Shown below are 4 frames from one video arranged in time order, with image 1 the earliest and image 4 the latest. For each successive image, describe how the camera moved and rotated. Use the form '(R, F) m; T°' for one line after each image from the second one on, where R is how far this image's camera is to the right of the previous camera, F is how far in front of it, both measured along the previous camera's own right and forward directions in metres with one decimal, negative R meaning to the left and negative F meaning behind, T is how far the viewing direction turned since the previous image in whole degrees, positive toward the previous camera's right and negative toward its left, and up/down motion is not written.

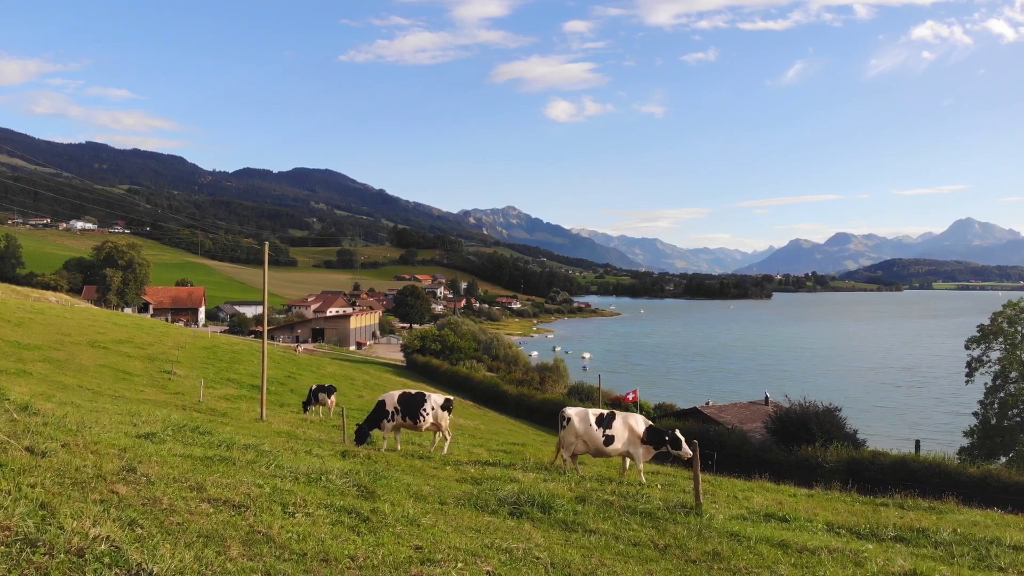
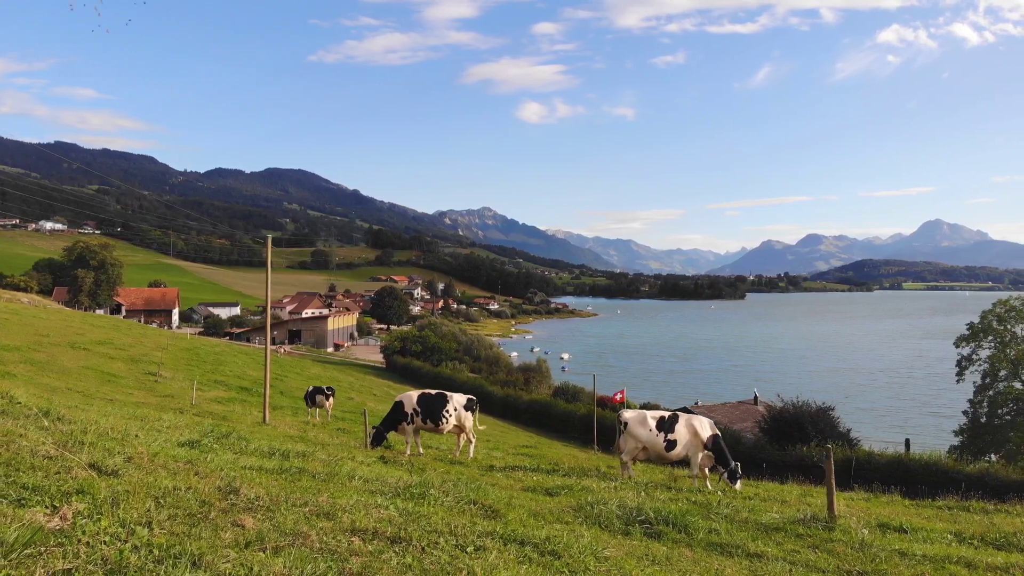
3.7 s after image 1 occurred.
(-1.6, +1.1) m; +2°
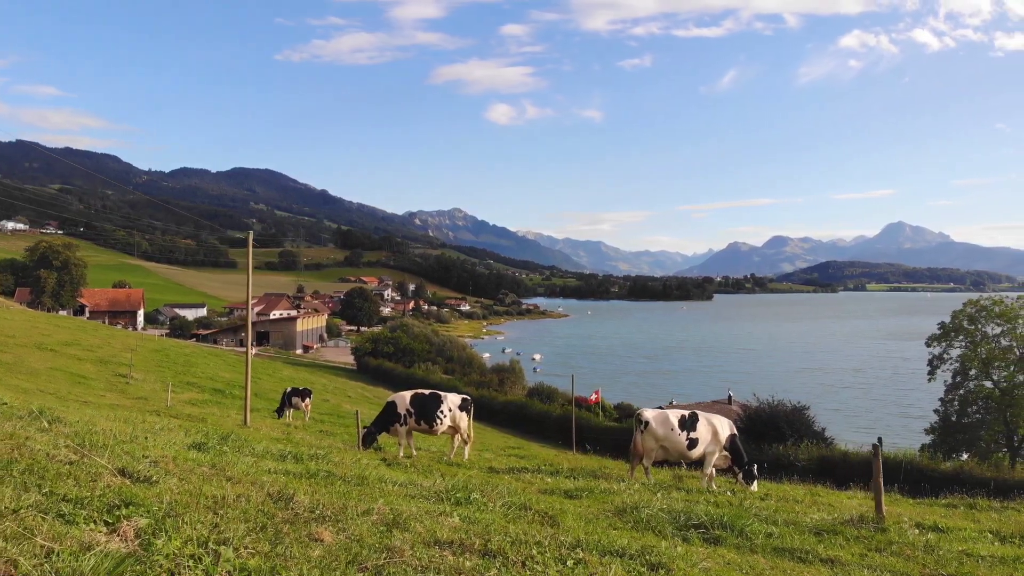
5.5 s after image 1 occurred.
(-0.7, +0.4) m; +2°
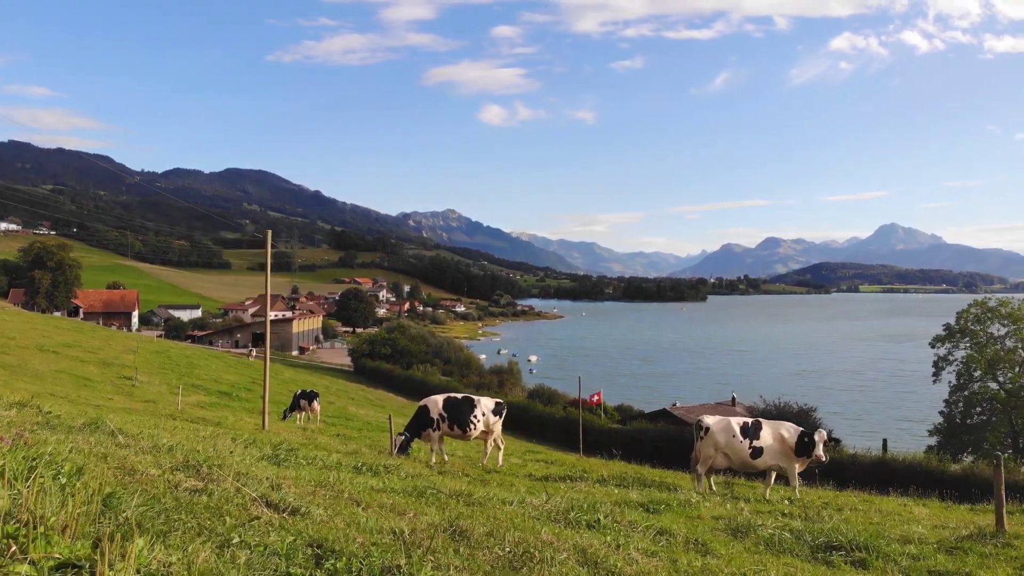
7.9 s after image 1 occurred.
(-1.1, +0.5) m; 0°
